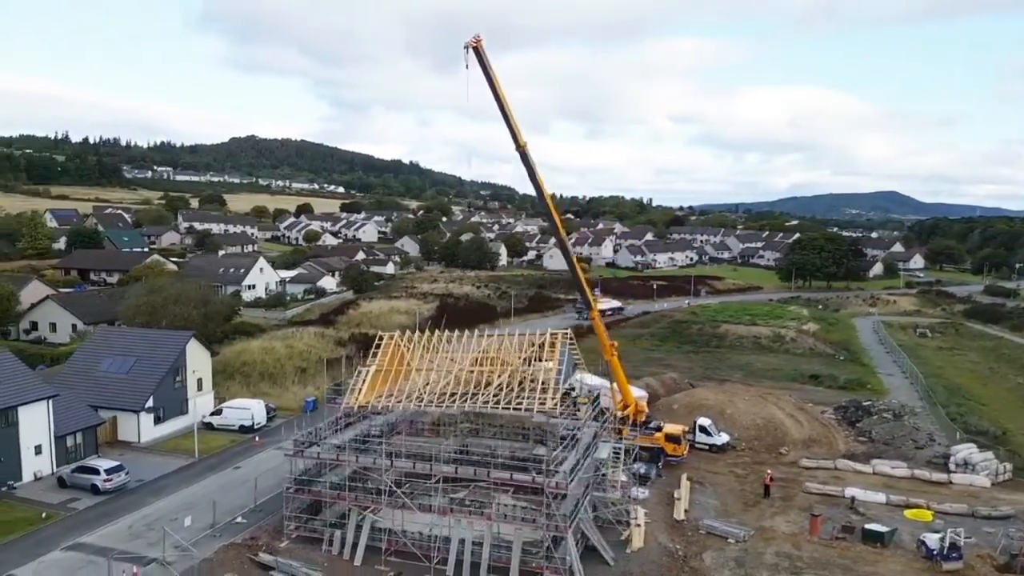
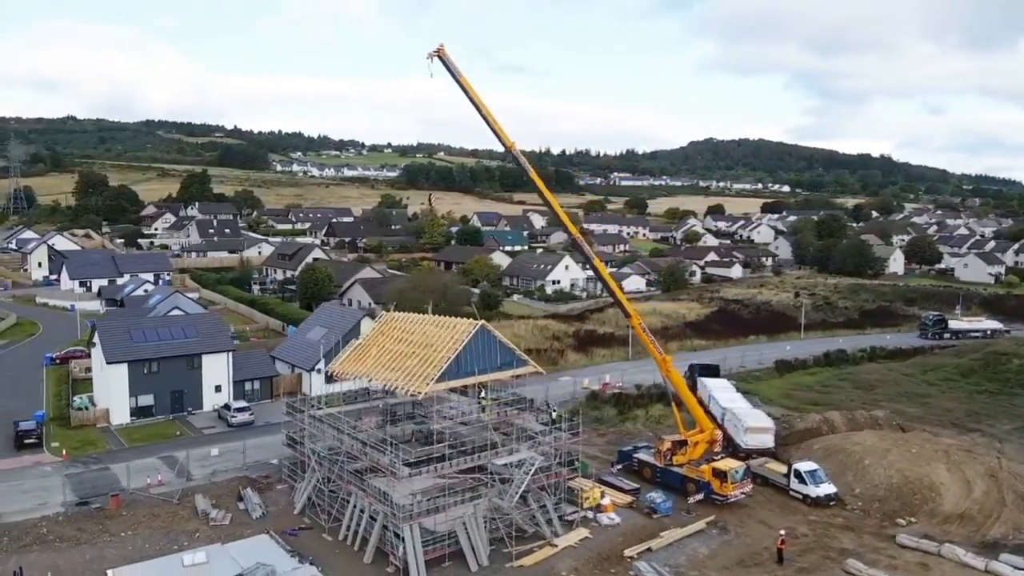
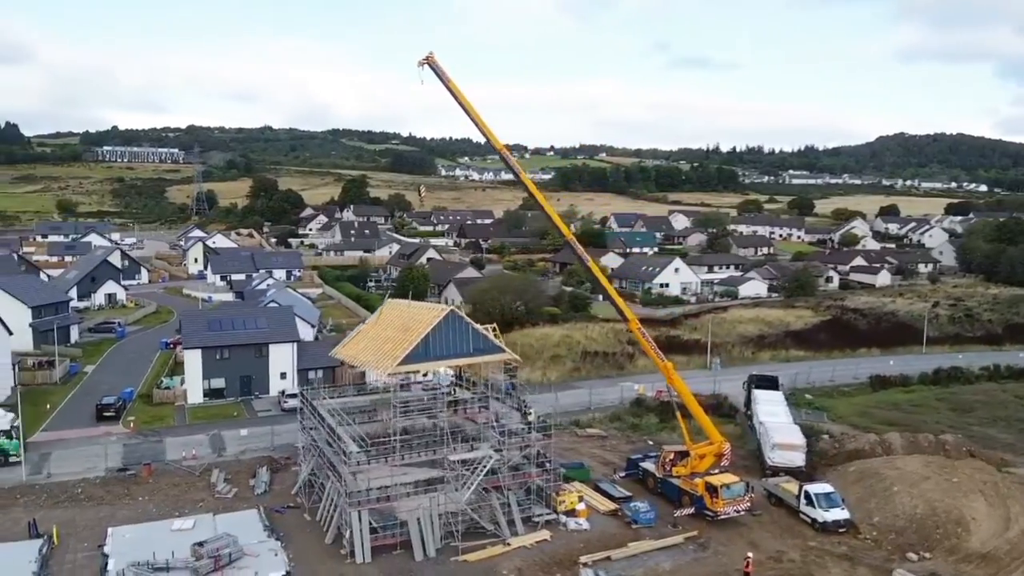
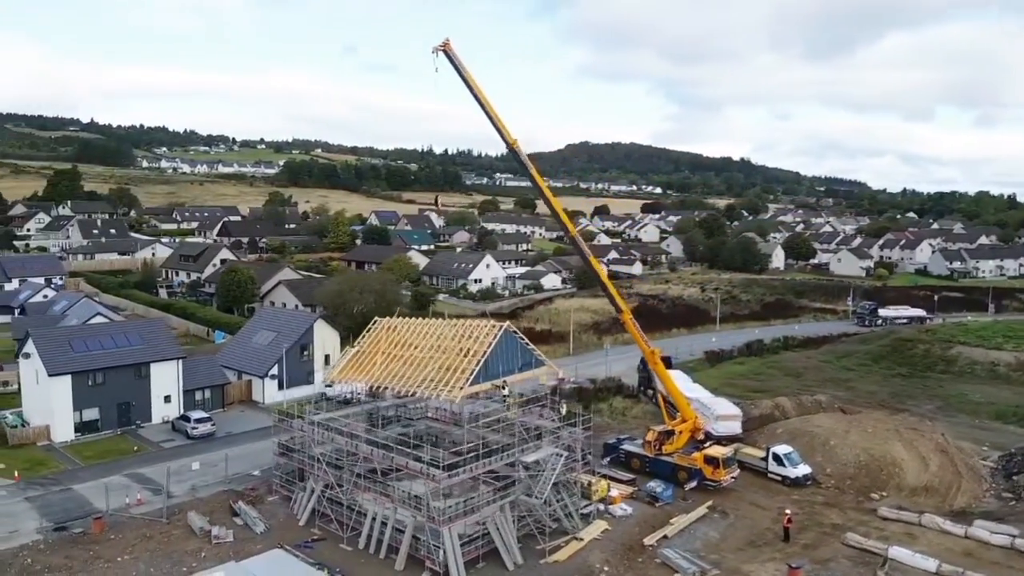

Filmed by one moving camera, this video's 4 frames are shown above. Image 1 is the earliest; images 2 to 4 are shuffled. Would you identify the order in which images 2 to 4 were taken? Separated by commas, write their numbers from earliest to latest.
4, 2, 3
